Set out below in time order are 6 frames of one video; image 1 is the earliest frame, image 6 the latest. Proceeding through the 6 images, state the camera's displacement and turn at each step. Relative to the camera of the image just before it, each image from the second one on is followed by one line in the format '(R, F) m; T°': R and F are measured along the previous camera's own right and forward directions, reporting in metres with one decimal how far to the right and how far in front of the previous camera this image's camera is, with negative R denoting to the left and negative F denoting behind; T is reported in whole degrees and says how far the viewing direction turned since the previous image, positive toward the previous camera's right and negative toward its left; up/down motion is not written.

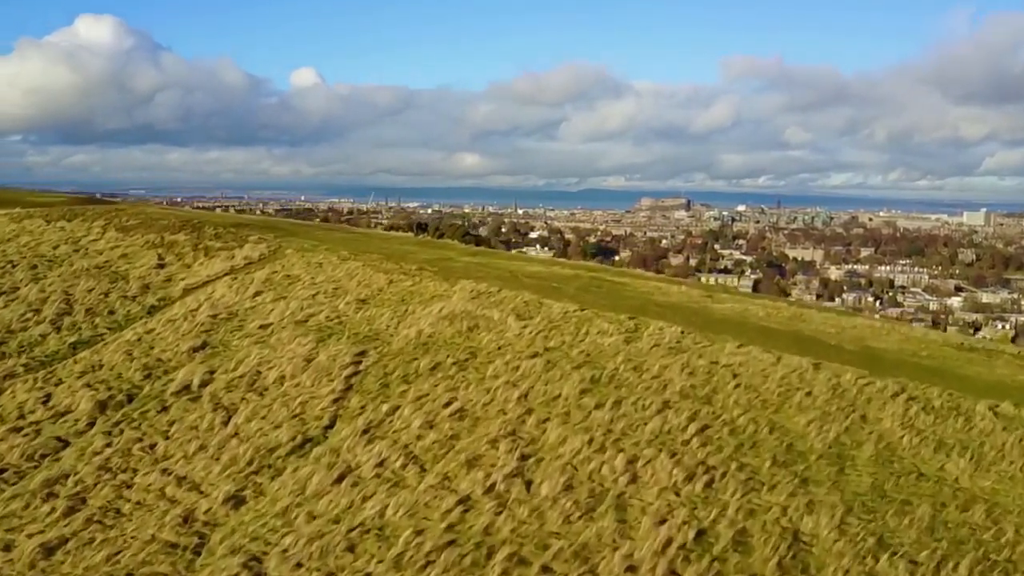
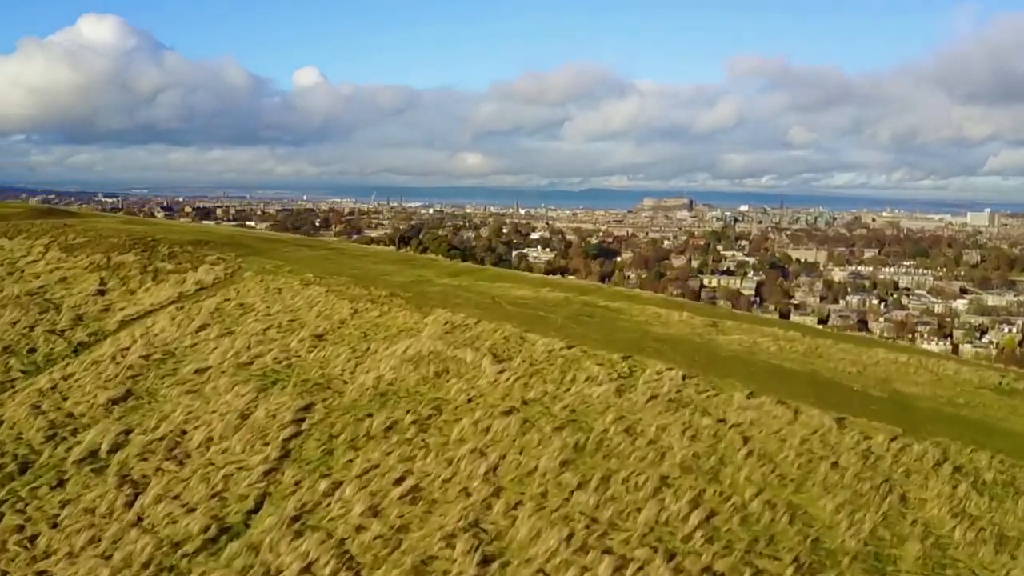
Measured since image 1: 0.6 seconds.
(+0.1, +0.7) m; 0°
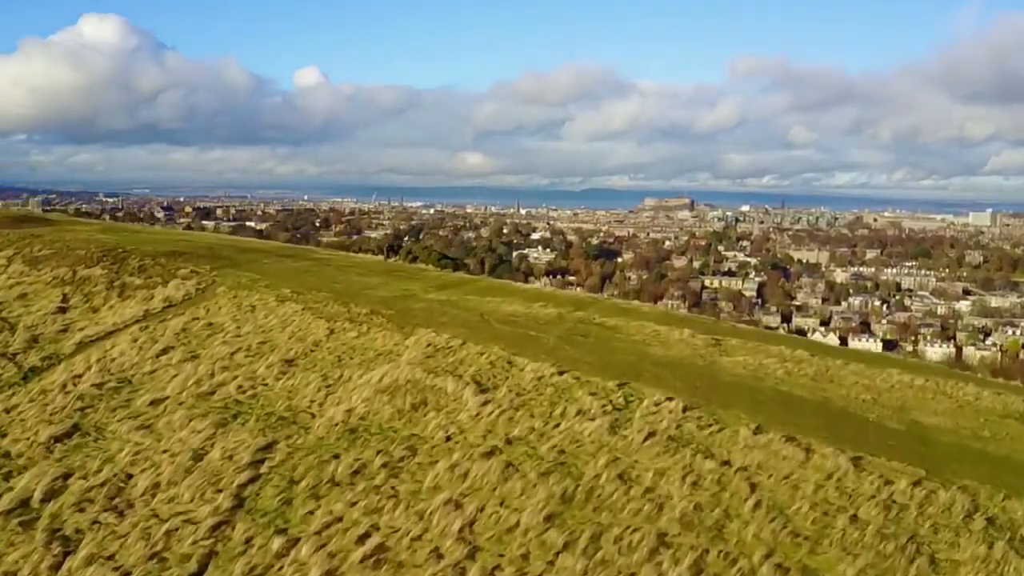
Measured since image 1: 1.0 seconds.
(+0.1, +0.4) m; 0°
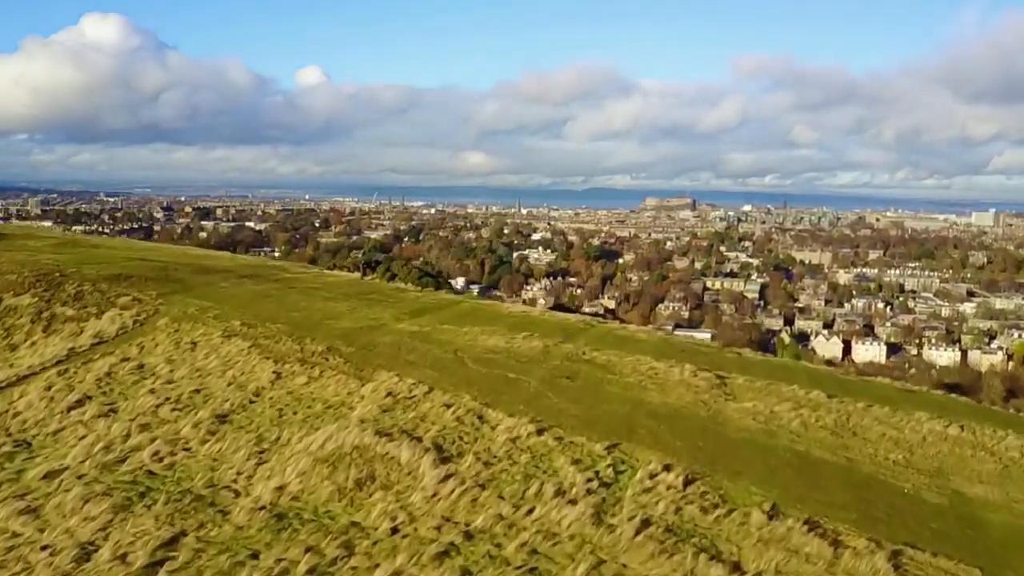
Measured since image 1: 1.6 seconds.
(+0.1, +0.6) m; 0°
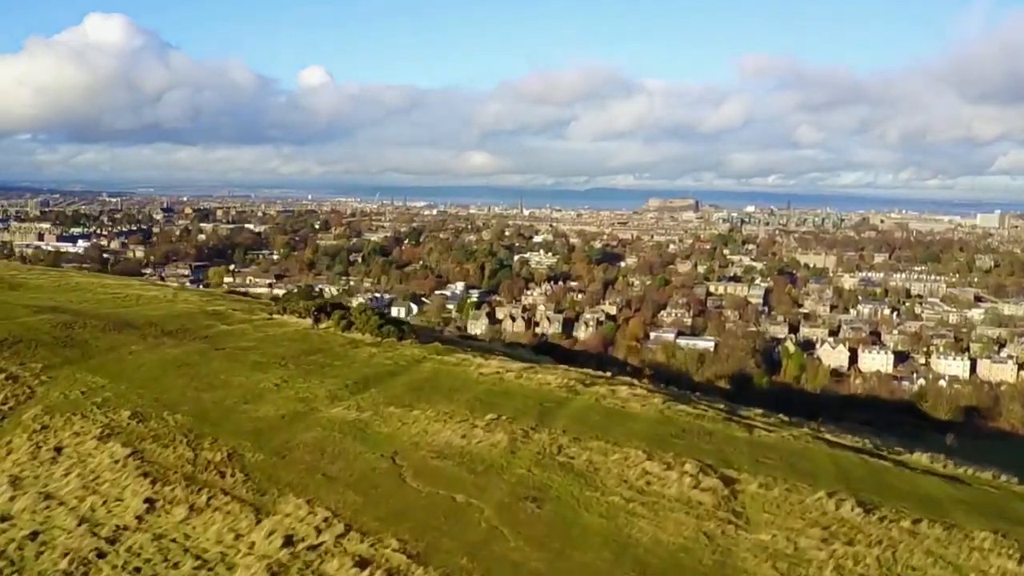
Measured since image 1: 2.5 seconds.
(+0.2, +1.0) m; 0°
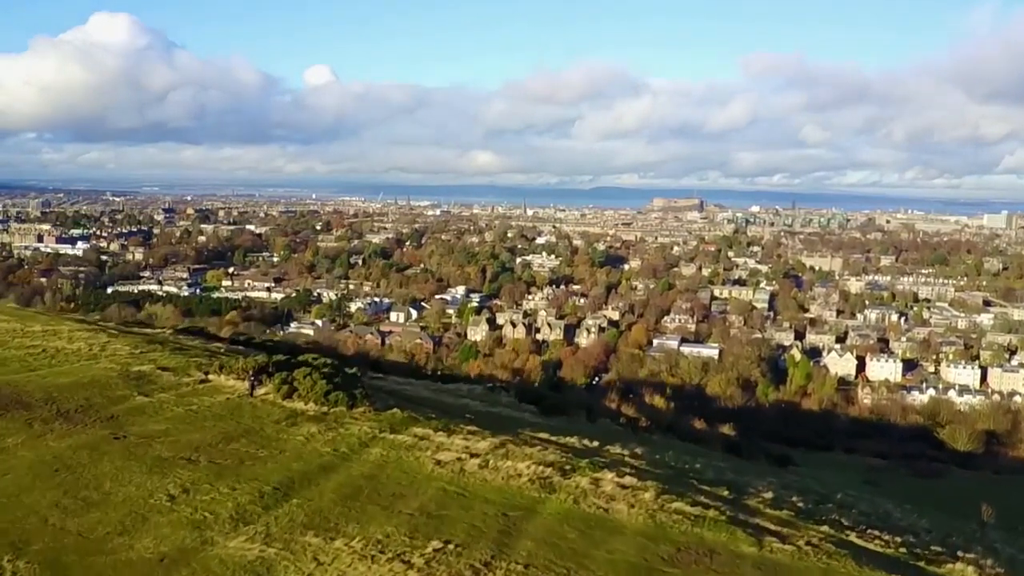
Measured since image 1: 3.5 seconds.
(+0.2, +0.9) m; 0°
